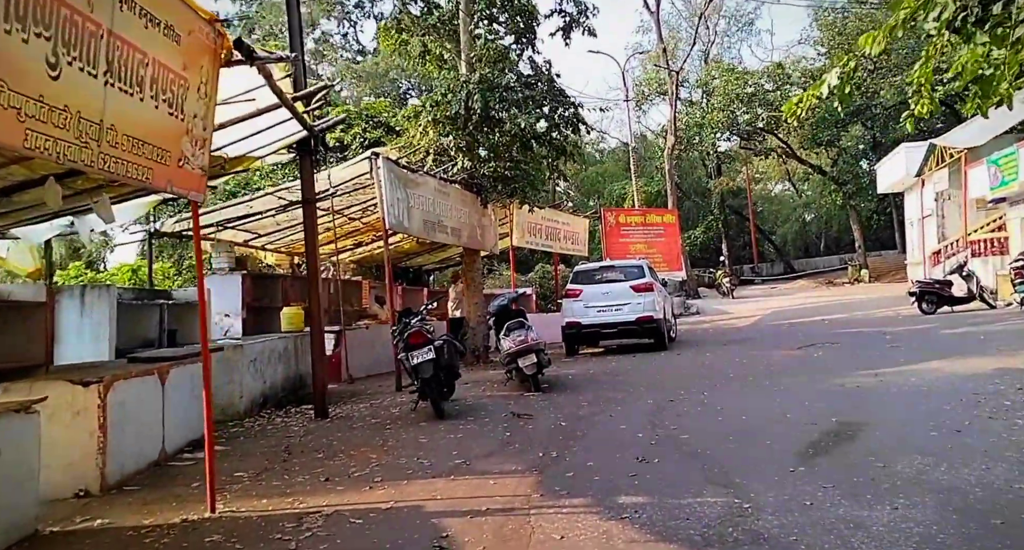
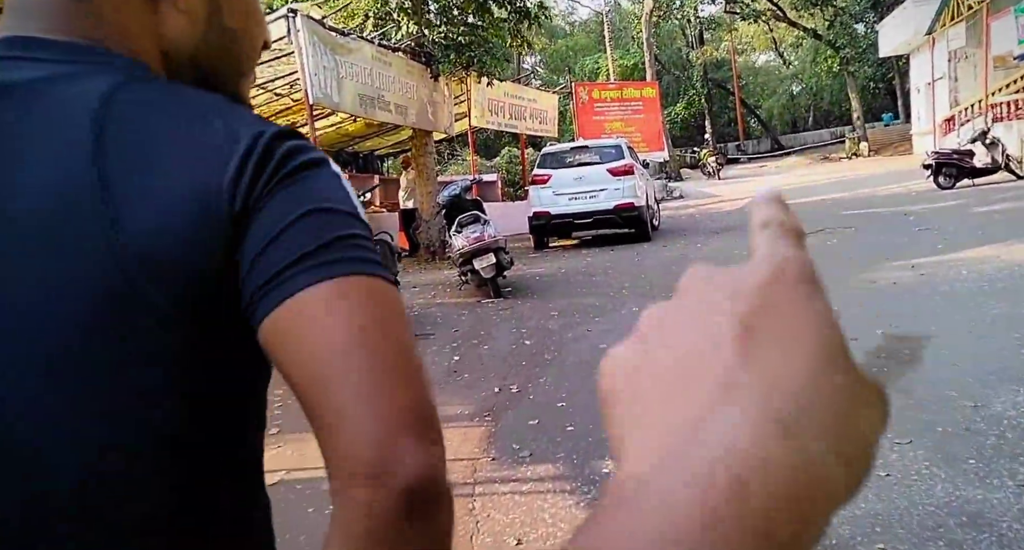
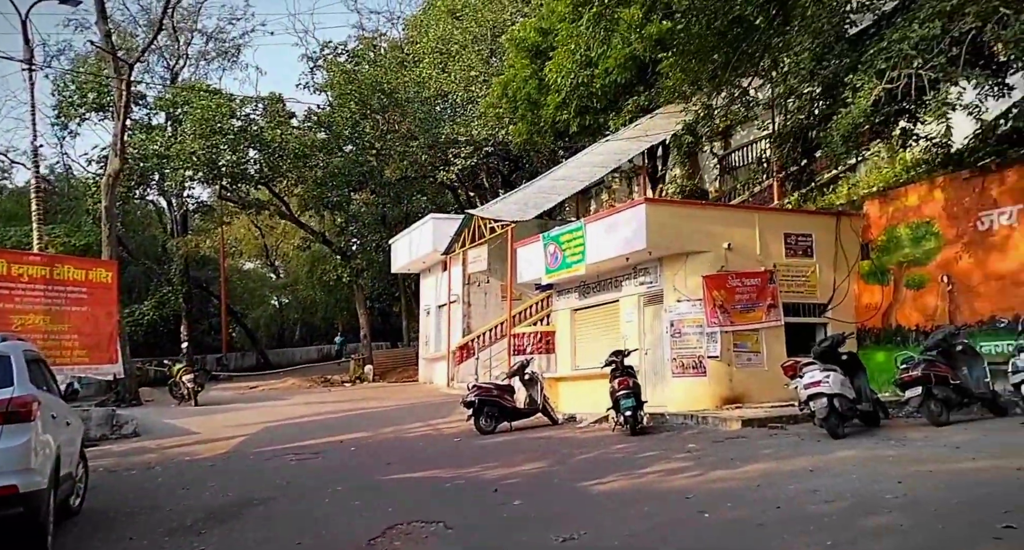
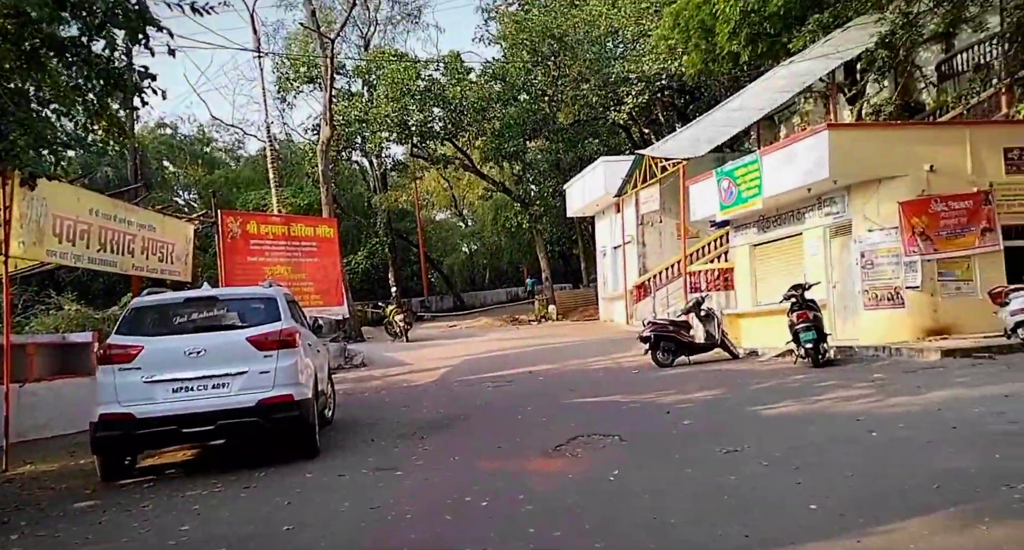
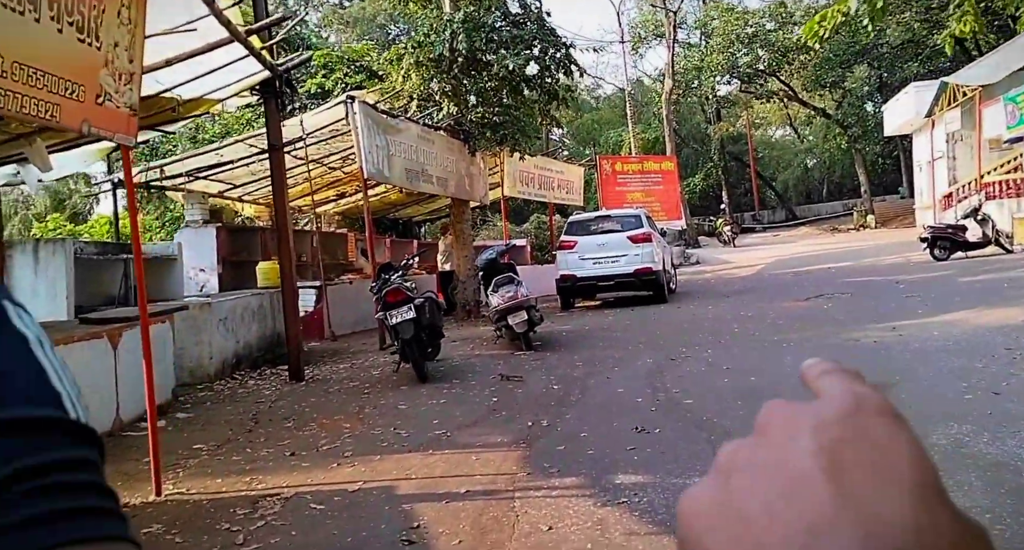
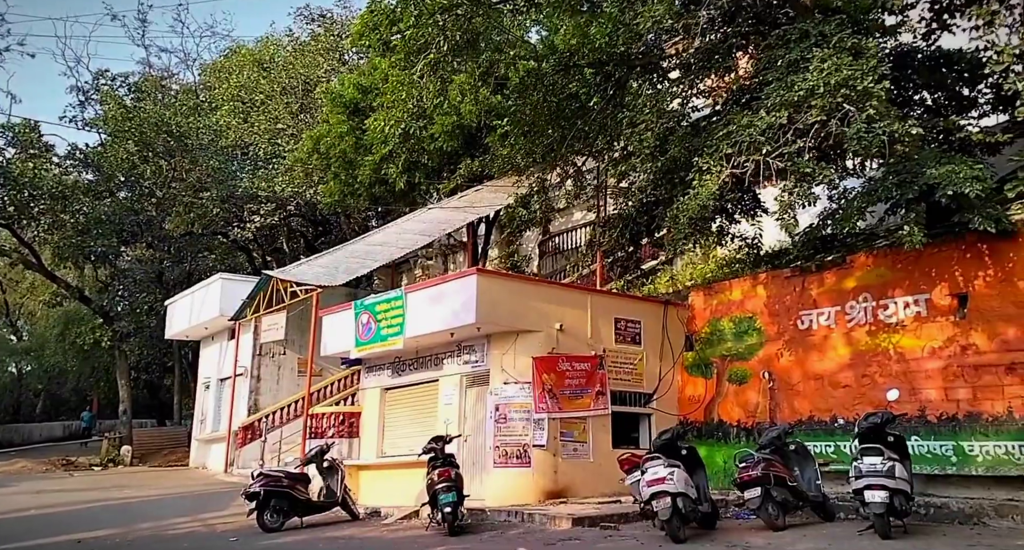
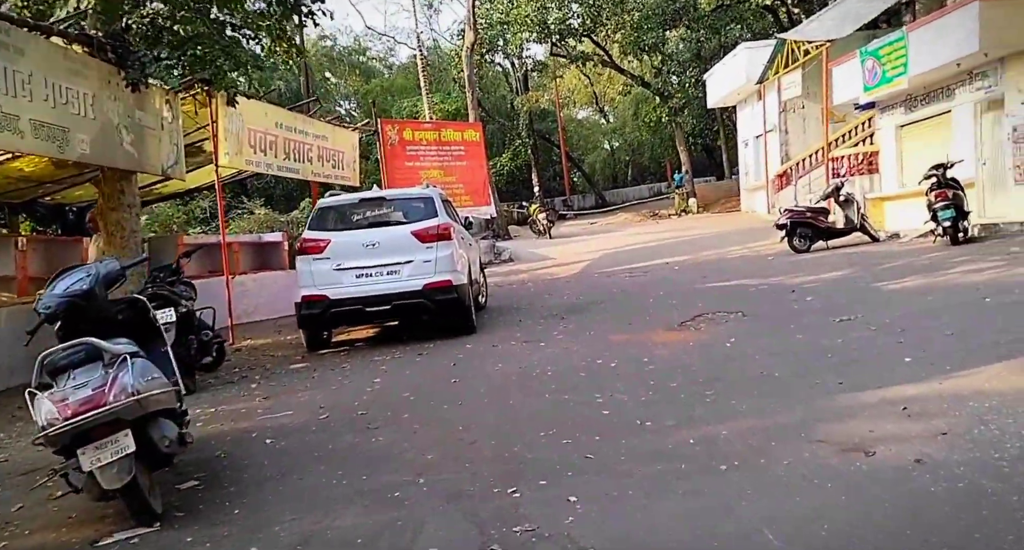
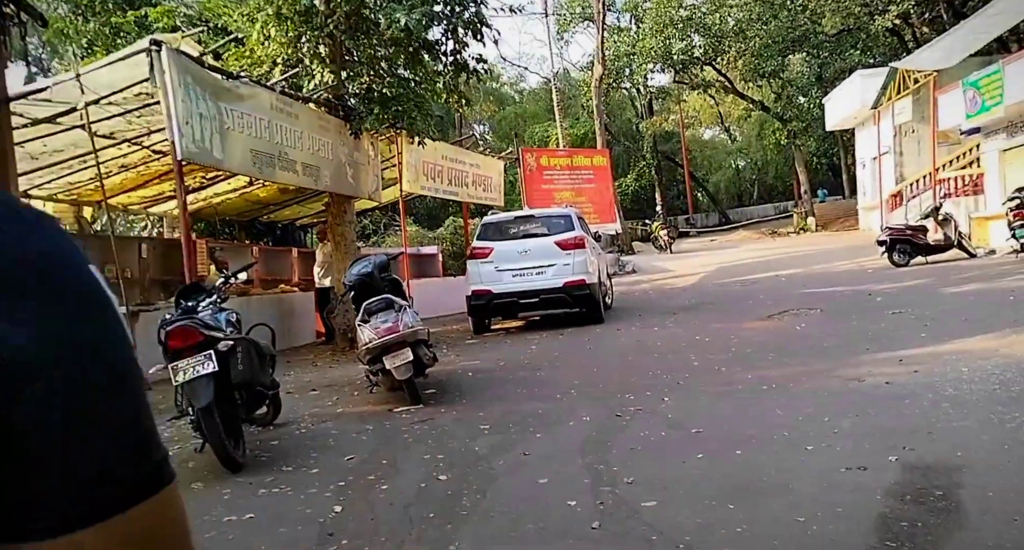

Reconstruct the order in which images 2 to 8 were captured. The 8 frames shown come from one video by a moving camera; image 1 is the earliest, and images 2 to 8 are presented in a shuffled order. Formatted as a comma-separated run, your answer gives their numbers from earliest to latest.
5, 2, 8, 7, 4, 3, 6
